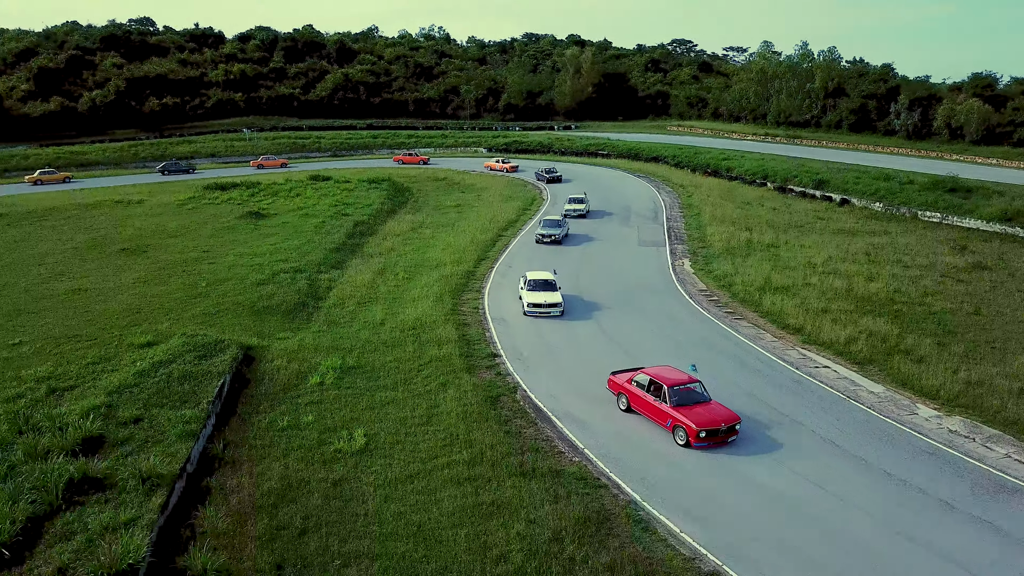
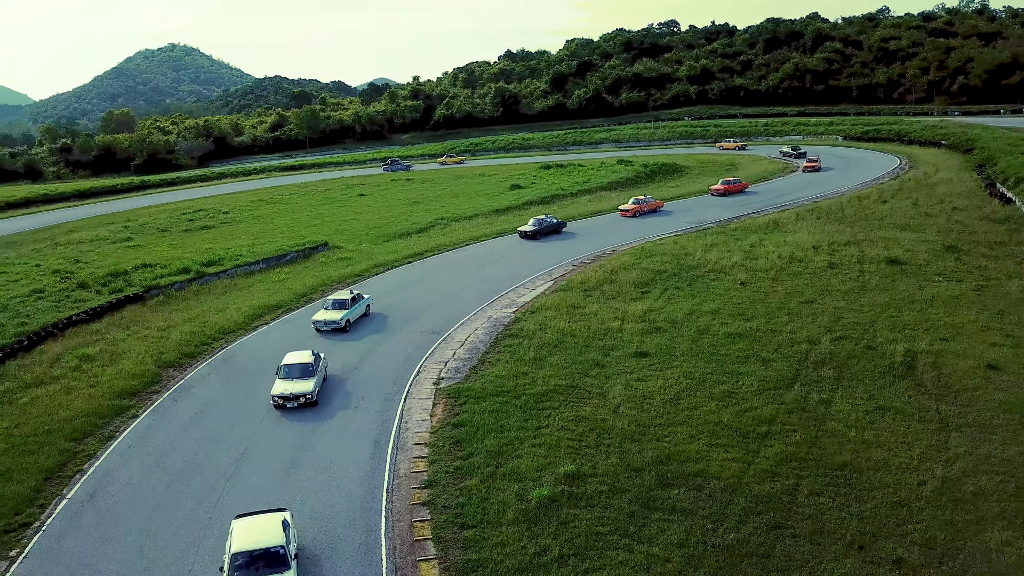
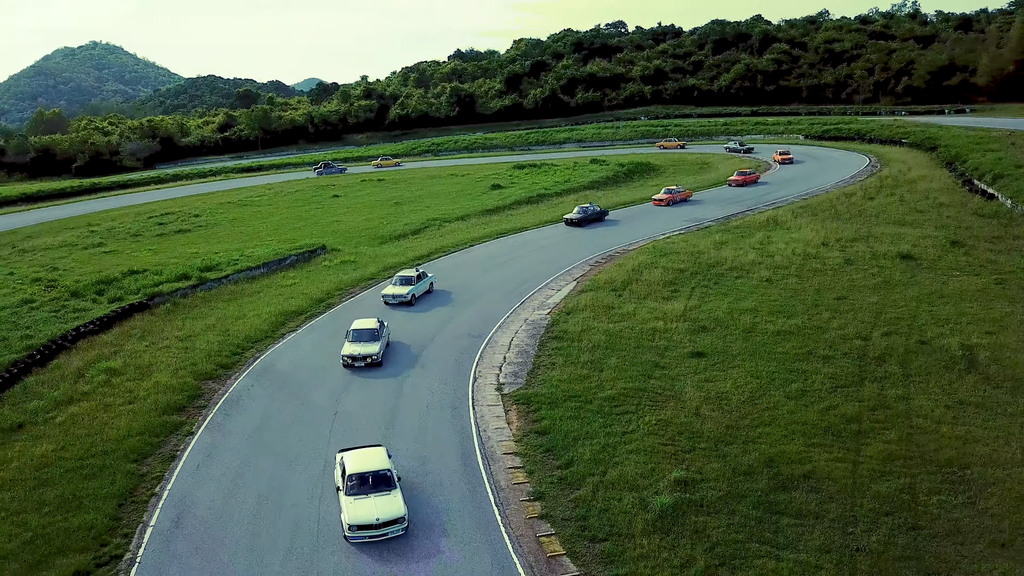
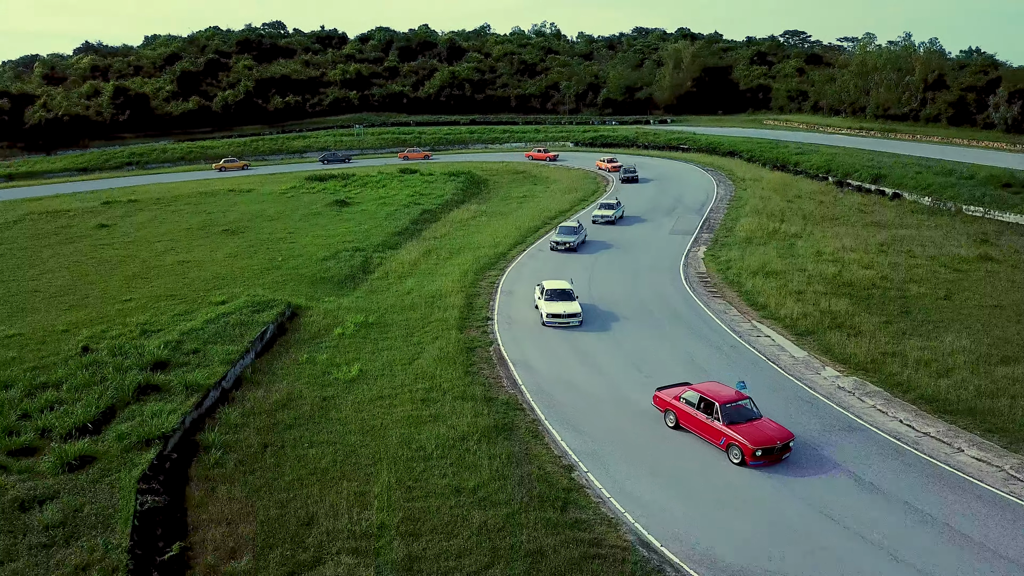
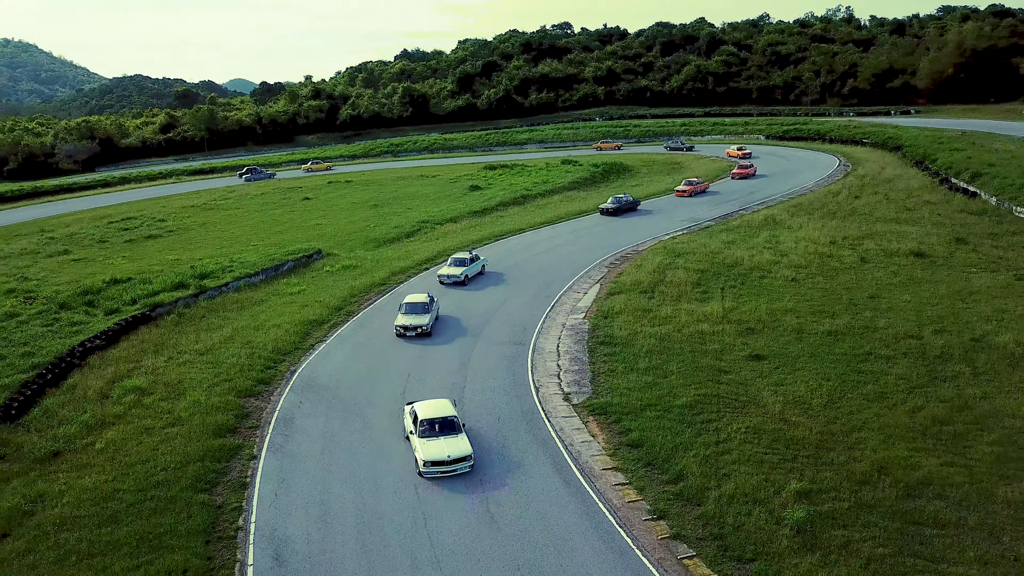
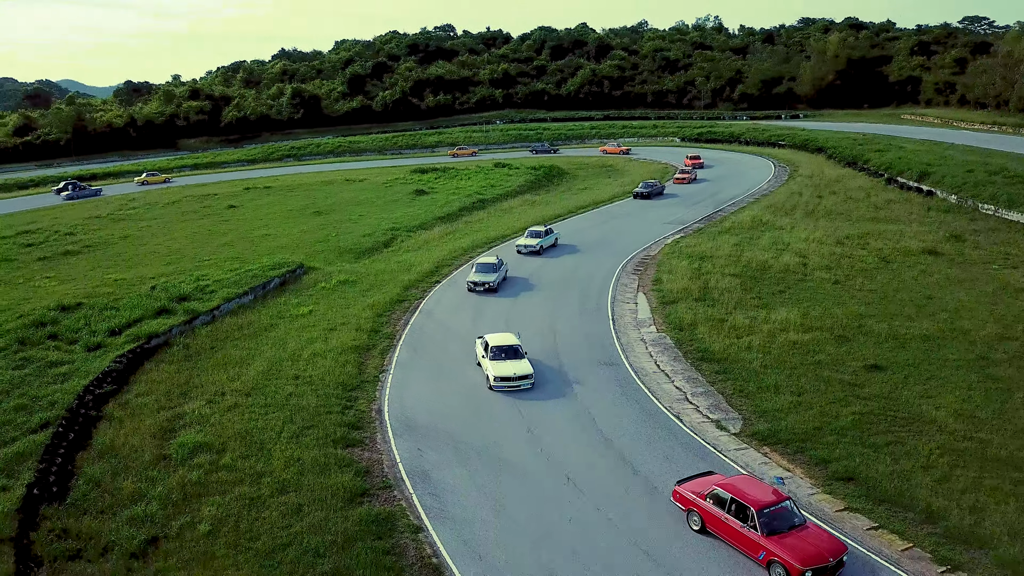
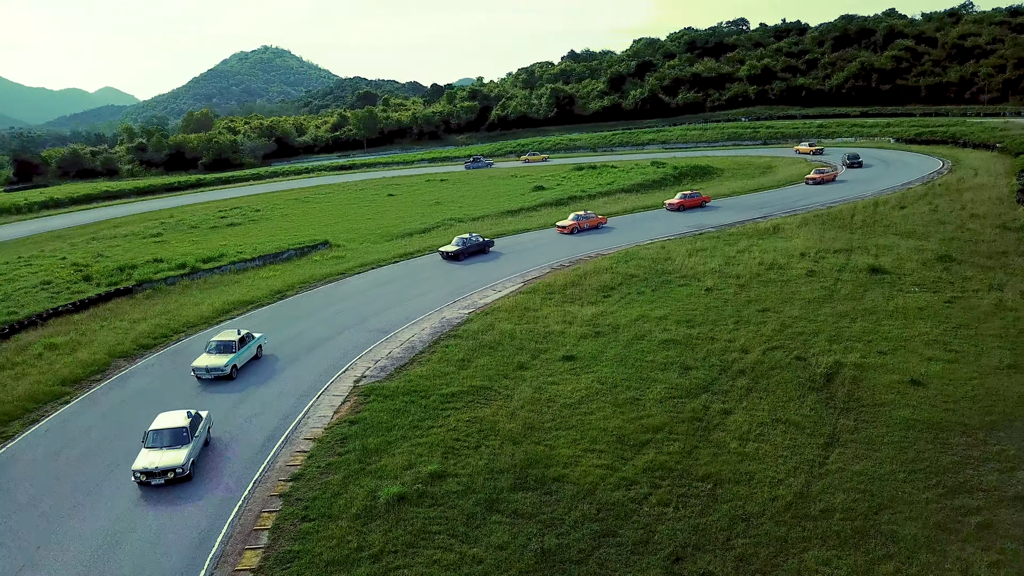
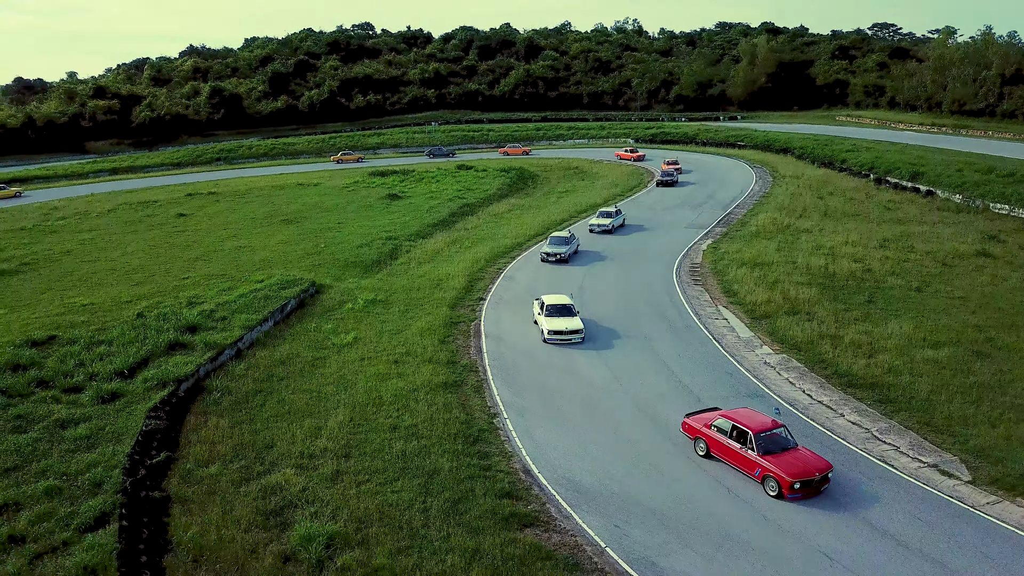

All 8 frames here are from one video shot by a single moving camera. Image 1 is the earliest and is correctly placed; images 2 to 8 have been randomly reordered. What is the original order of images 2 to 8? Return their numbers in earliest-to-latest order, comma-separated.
4, 8, 6, 5, 3, 2, 7
